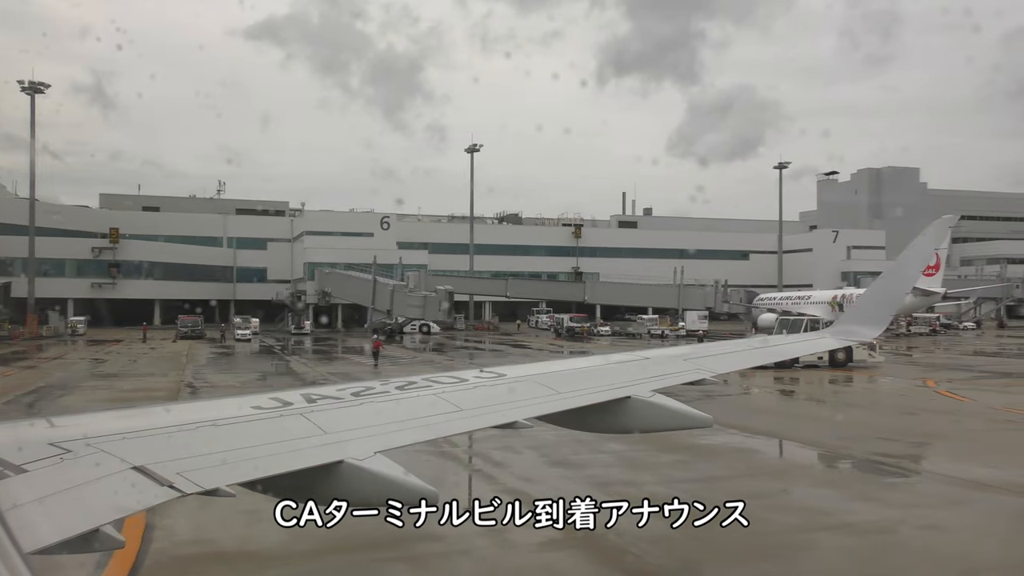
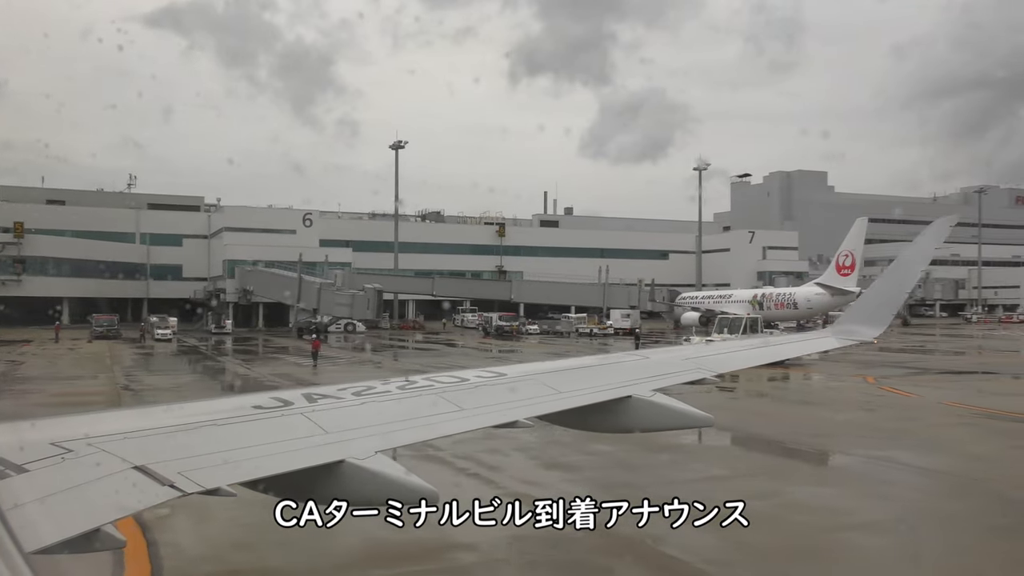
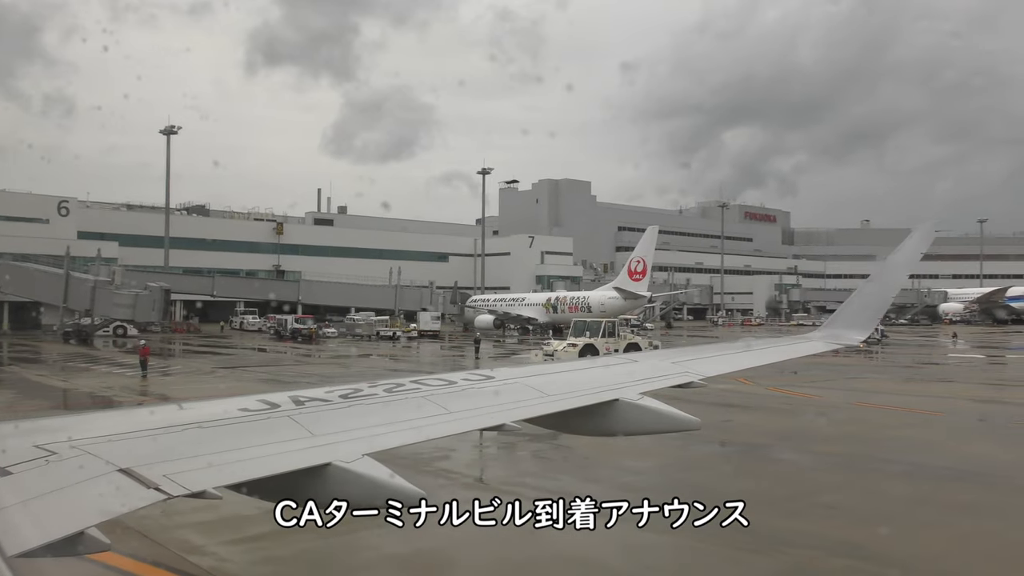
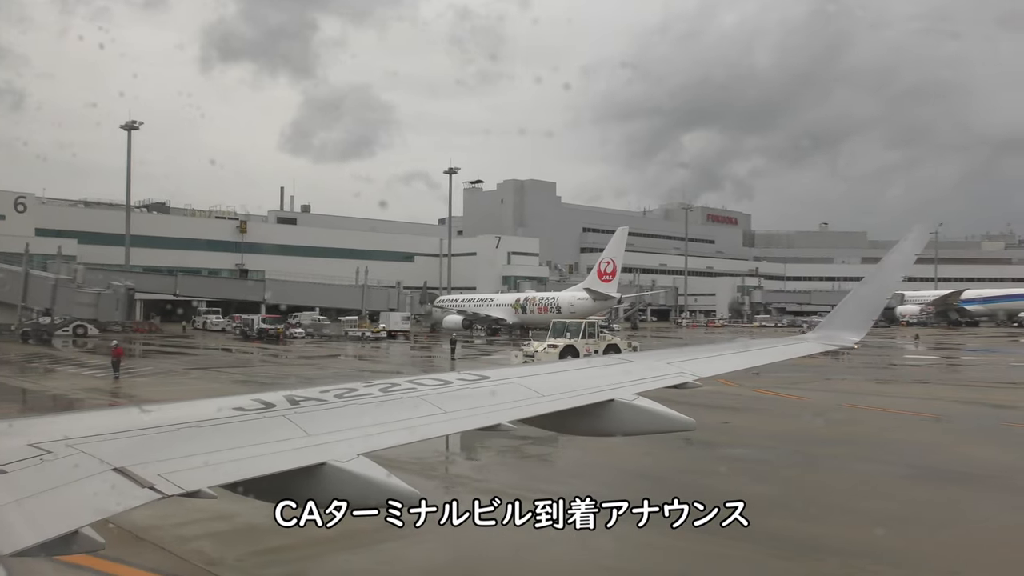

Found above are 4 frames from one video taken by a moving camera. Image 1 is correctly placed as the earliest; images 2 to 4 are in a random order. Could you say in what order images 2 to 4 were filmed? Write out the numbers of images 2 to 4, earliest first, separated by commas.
2, 3, 4
